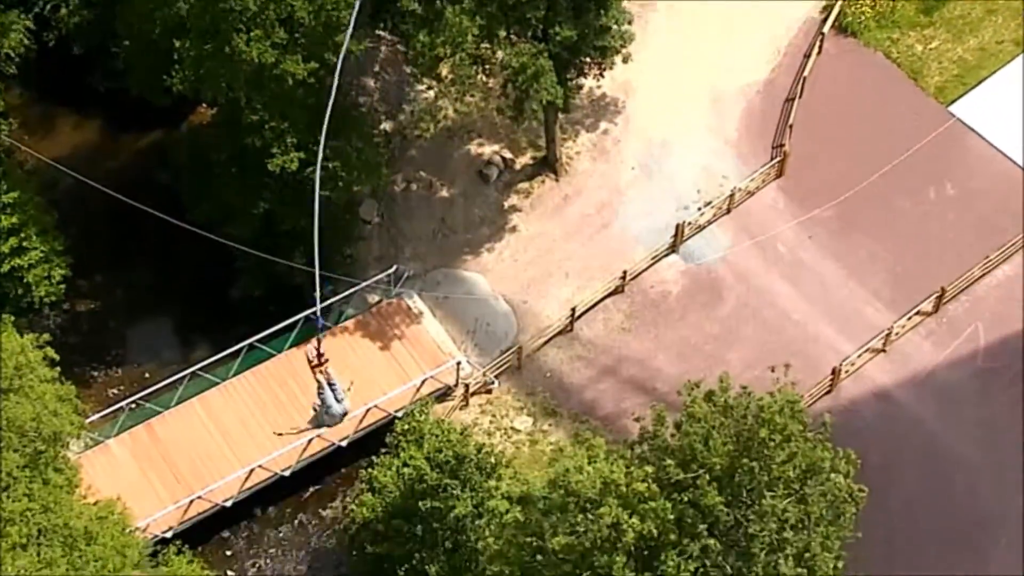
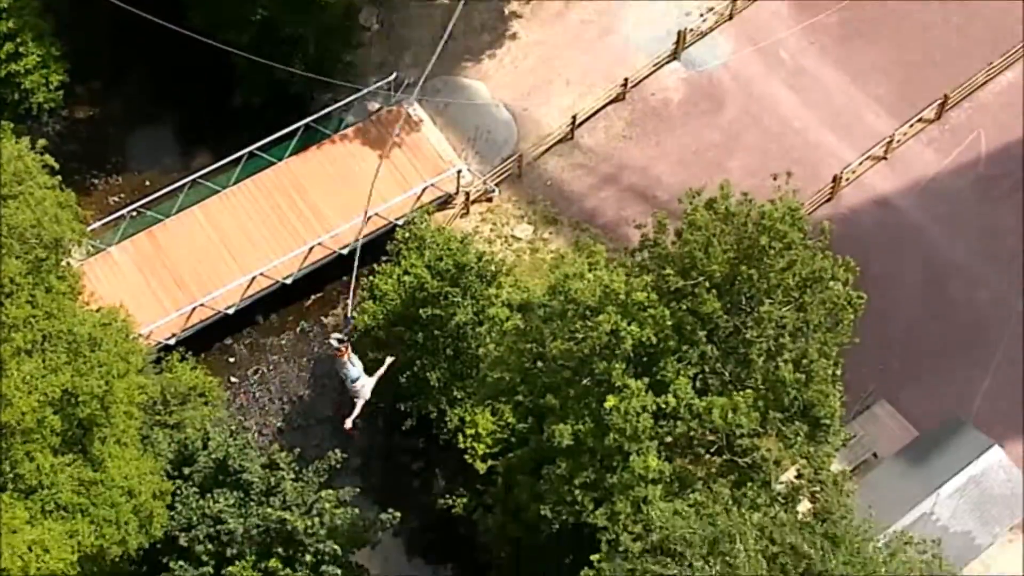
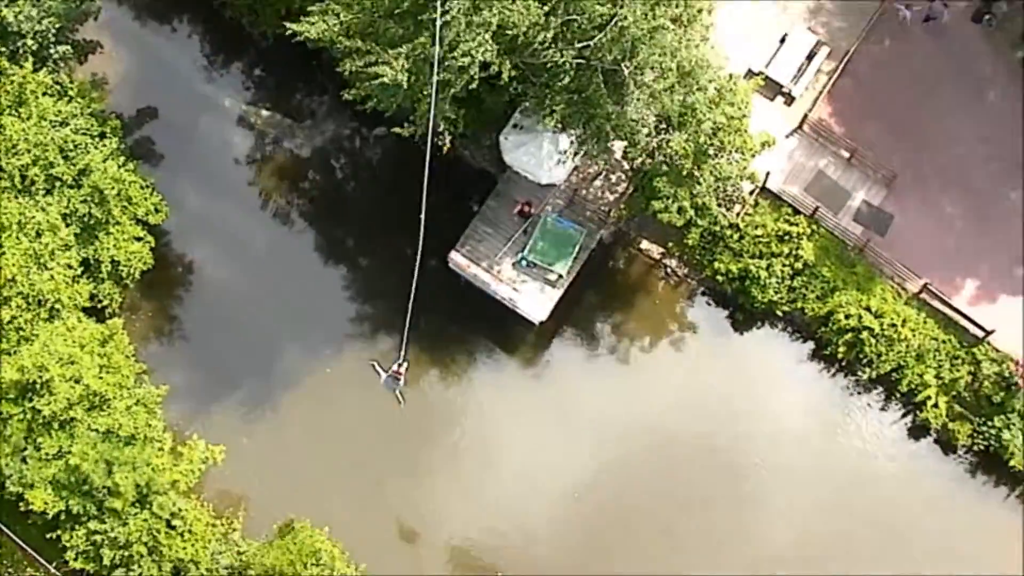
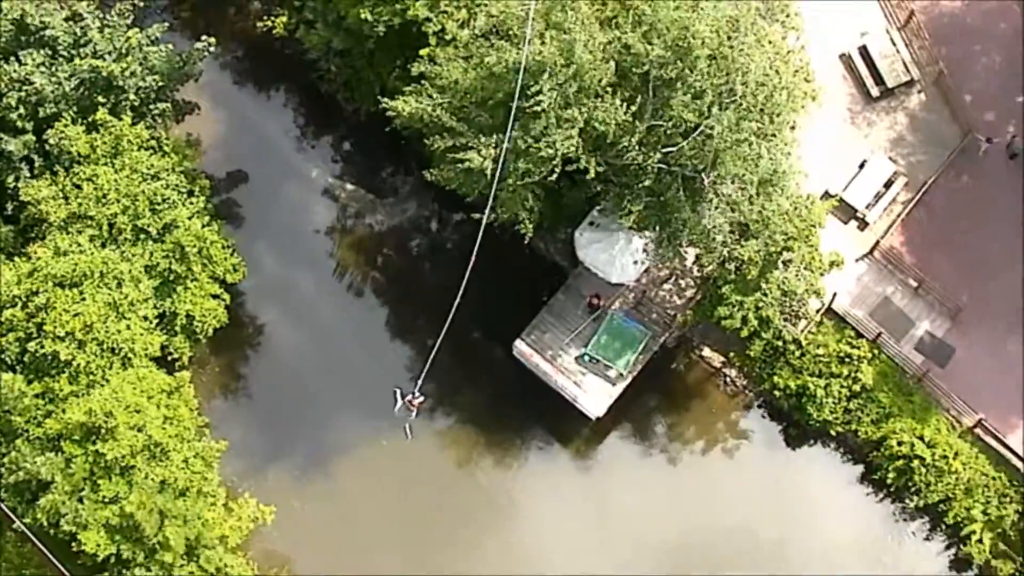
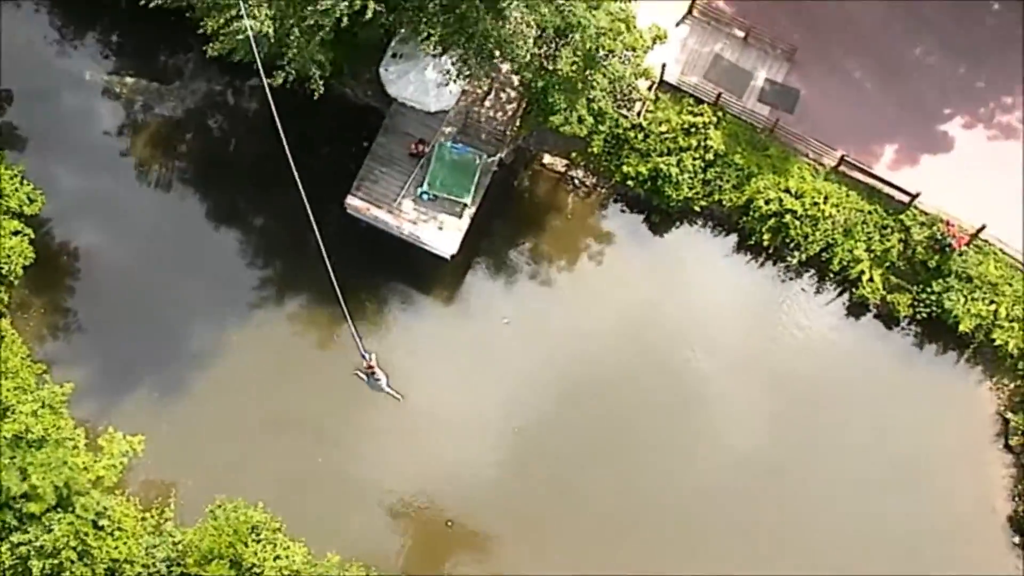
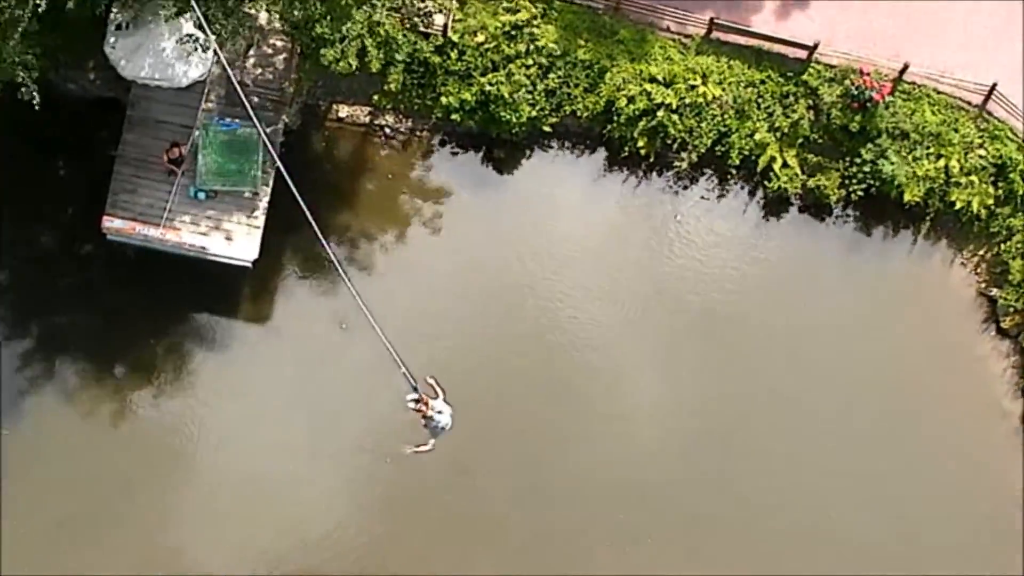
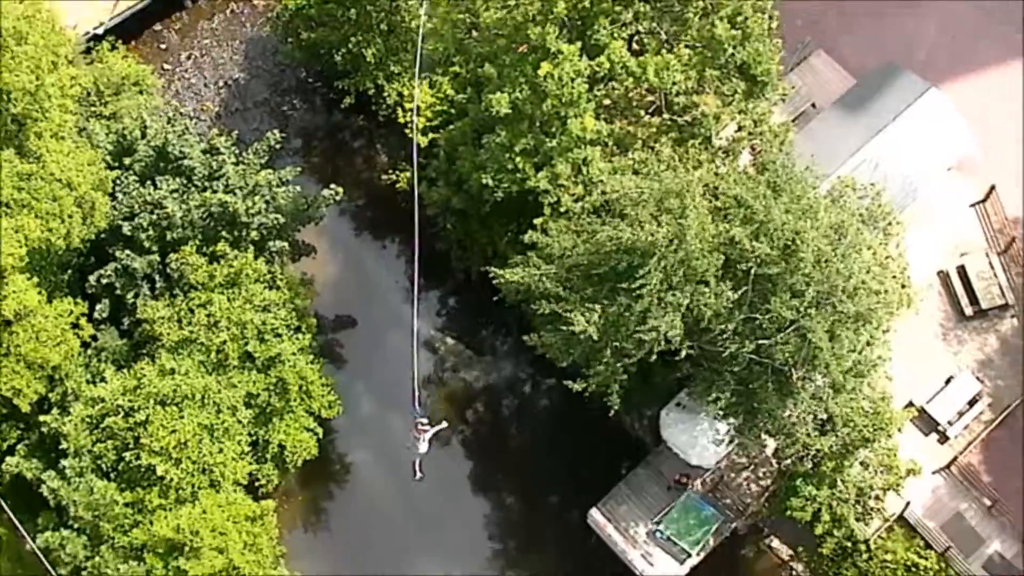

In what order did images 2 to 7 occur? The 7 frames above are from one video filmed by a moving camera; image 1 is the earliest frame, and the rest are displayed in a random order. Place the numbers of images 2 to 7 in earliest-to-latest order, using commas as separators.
2, 7, 4, 3, 5, 6
